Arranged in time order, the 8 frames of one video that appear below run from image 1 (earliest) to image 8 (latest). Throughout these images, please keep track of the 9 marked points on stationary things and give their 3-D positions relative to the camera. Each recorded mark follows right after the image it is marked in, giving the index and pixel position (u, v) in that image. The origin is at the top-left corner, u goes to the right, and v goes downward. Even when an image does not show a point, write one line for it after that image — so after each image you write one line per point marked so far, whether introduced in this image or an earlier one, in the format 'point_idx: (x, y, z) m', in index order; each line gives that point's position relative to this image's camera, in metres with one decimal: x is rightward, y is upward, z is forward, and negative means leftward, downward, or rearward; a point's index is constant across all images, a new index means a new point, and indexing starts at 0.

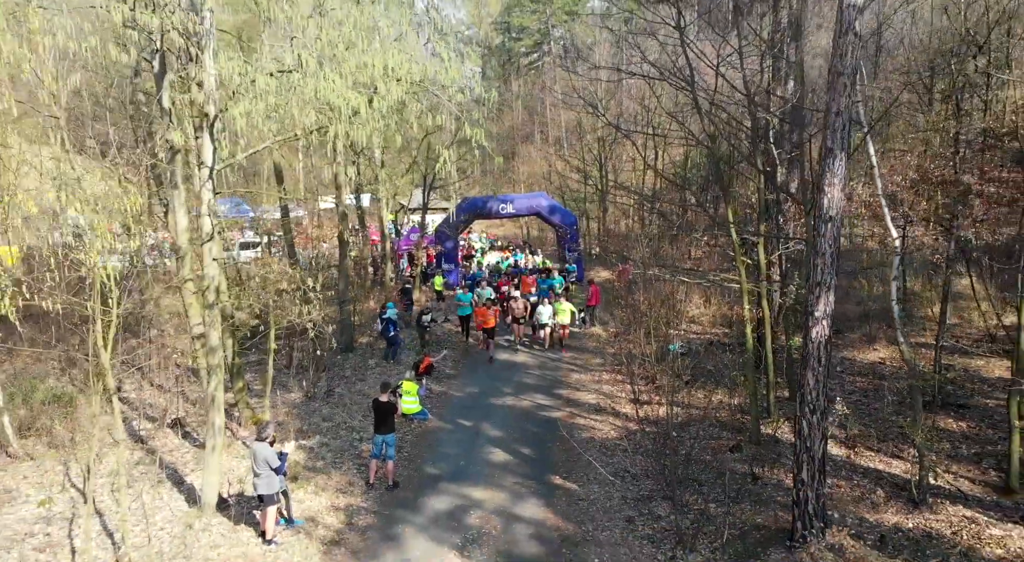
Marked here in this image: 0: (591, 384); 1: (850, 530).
0: (+1.4, -1.9, +15.1) m
1: (+3.3, -2.5, +8.2) m
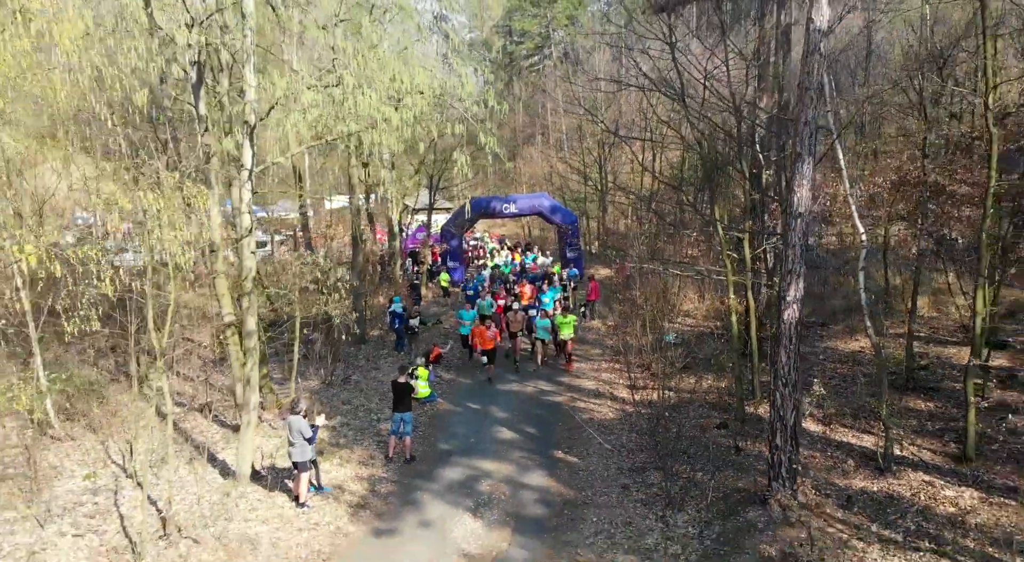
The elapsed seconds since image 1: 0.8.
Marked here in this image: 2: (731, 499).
0: (+1.5, -1.8, +16.1) m
1: (+3.4, -2.4, +9.2) m
2: (+2.5, -2.5, +9.3) m
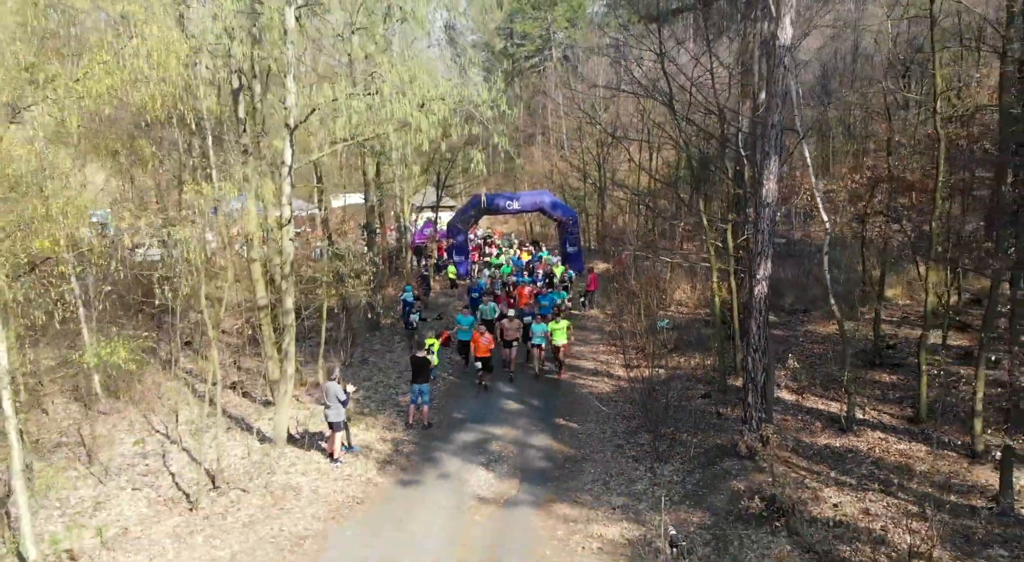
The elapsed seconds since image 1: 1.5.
0: (+1.6, -1.5, +17.5) m
1: (+3.5, -2.1, +10.6) m
2: (+2.6, -2.2, +10.7) m
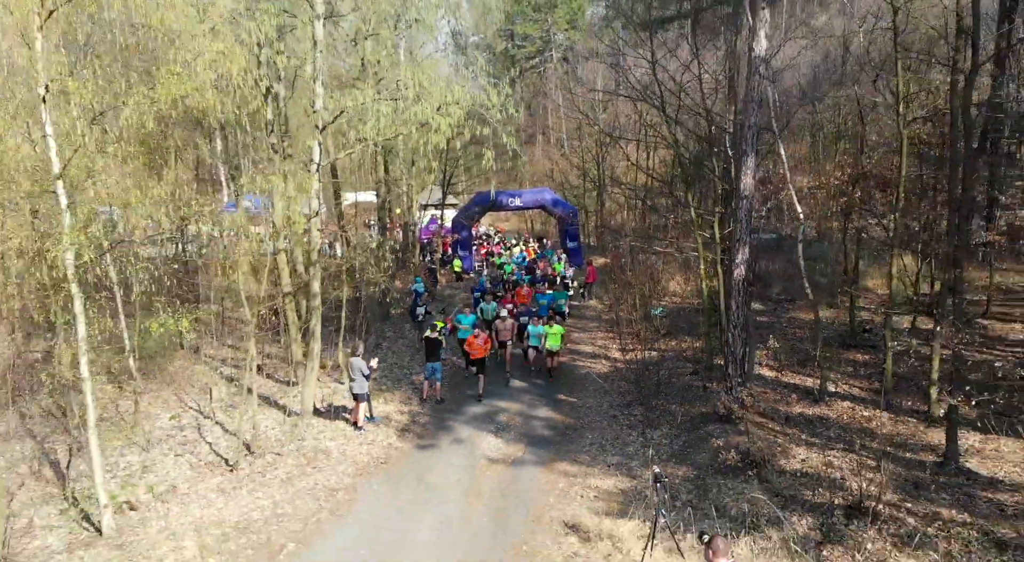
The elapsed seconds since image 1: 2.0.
0: (+1.7, -1.3, +18.8) m
1: (+3.6, -1.9, +11.8) m
2: (+2.7, -2.0, +12.0) m
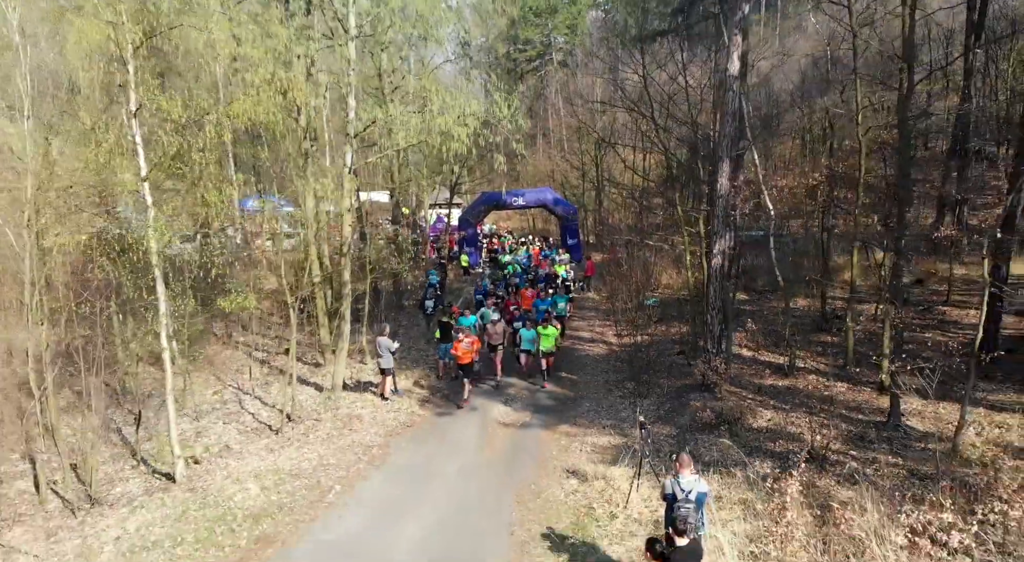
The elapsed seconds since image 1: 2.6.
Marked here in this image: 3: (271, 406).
0: (+1.9, -1.1, +20.6) m
1: (+3.7, -1.7, +13.6) m
2: (+2.8, -1.8, +13.7) m
3: (-4.5, -2.3, +15.4) m
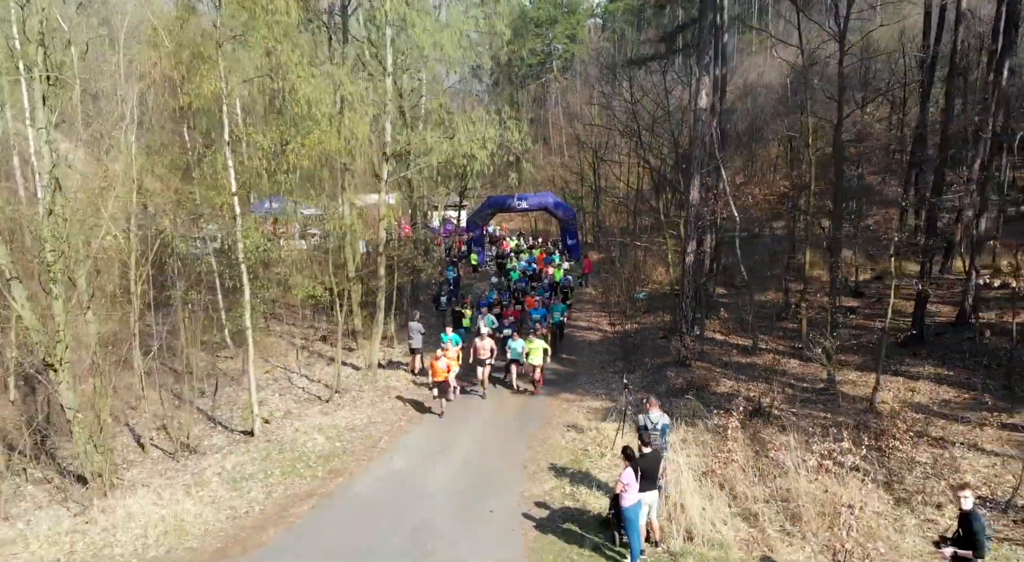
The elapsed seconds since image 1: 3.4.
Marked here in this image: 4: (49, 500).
0: (+2.0, -1.0, +23.4) m
1: (+3.9, -1.6, +16.5) m
2: (+3.0, -1.7, +16.6) m
3: (-4.3, -2.2, +18.2) m
4: (-6.8, -3.2, +12.2) m
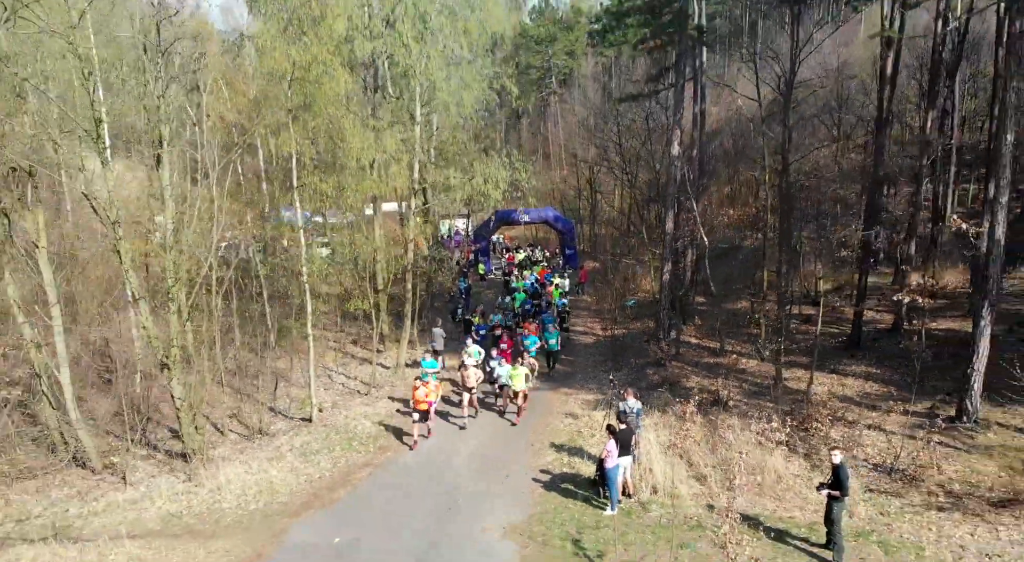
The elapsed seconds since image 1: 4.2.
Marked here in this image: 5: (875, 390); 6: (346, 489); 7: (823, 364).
0: (+2.2, -1.3, +26.8) m
1: (+4.1, -2.0, +19.9) m
2: (+3.2, -2.0, +20.0) m
3: (-4.1, -2.6, +21.6) m
4: (-6.6, -3.6, +15.6) m
5: (+7.4, -2.2, +17.0) m
6: (-2.9, -3.6, +14.2) m
7: (+7.0, -1.9, +18.7) m
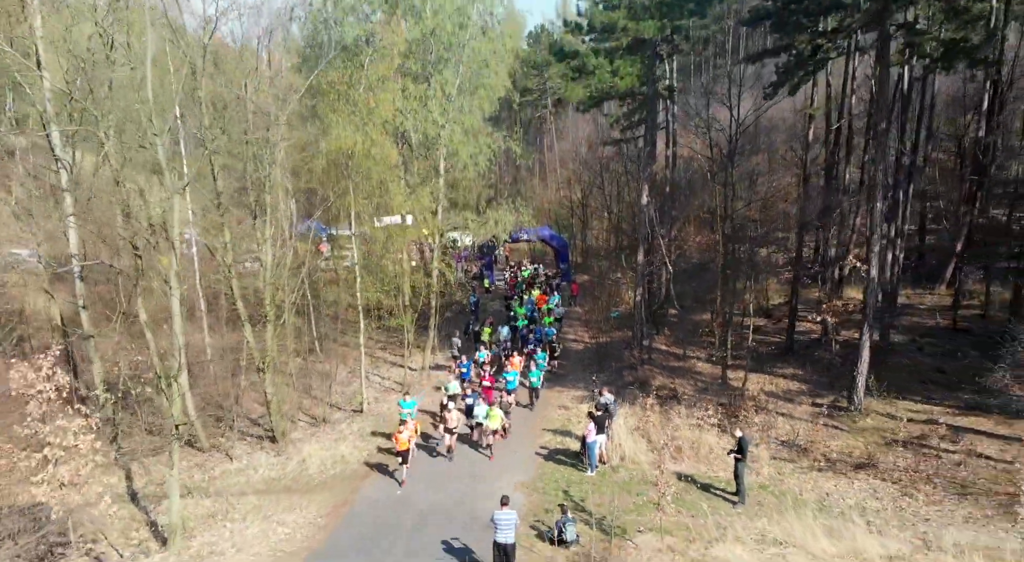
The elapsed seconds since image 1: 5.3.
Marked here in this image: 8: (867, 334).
0: (+2.3, -1.9, +32.0) m
1: (+4.2, -2.6, +25.1) m
2: (+3.3, -2.7, +25.2) m
3: (-4.0, -3.2, +26.8) m
4: (-6.5, -4.2, +20.8) m
5: (+7.6, -2.8, +22.3) m
6: (-2.7, -4.2, +19.4) m
7: (+7.2, -2.5, +24.0) m
8: (+8.4, -1.3, +19.5) m
